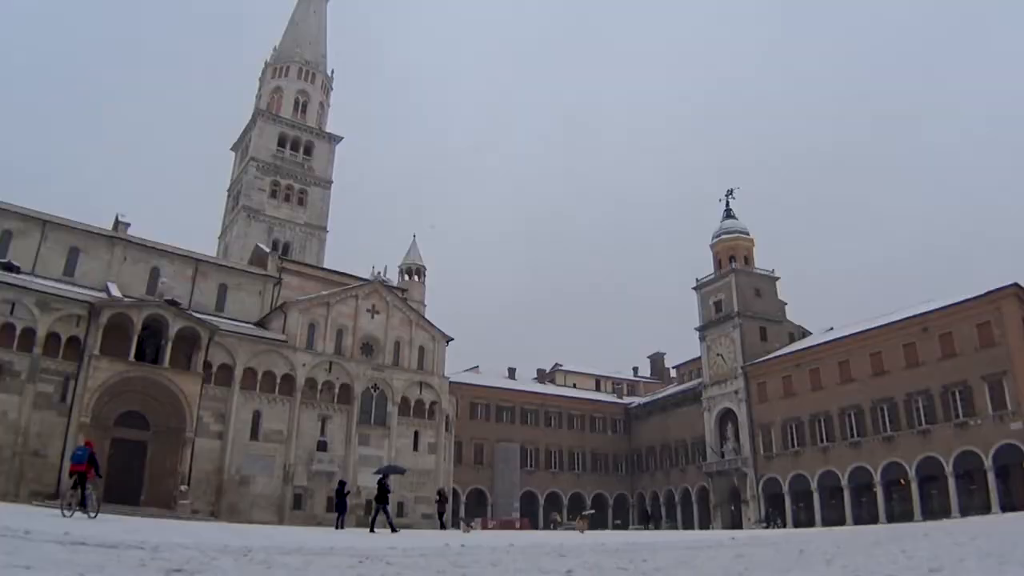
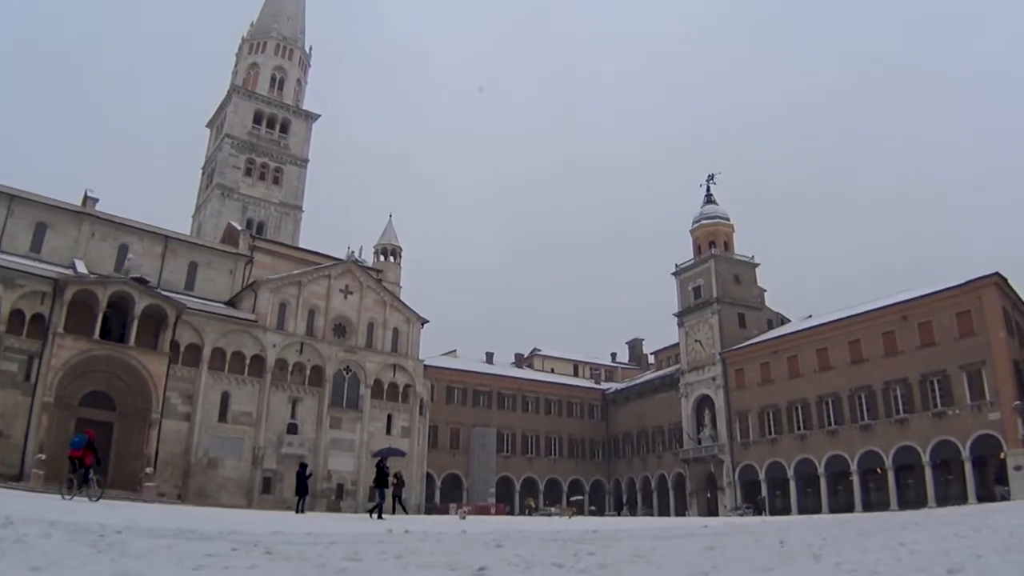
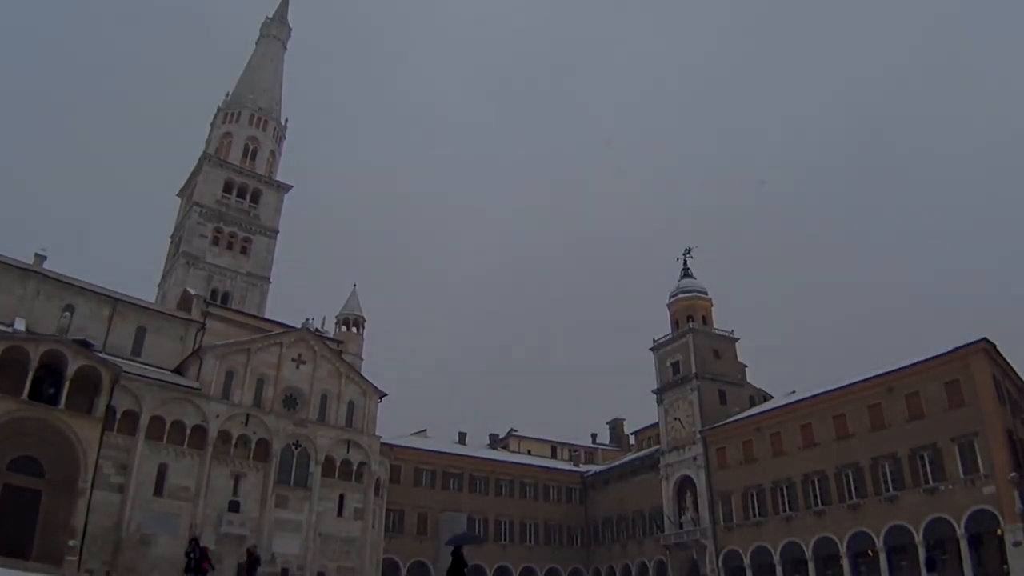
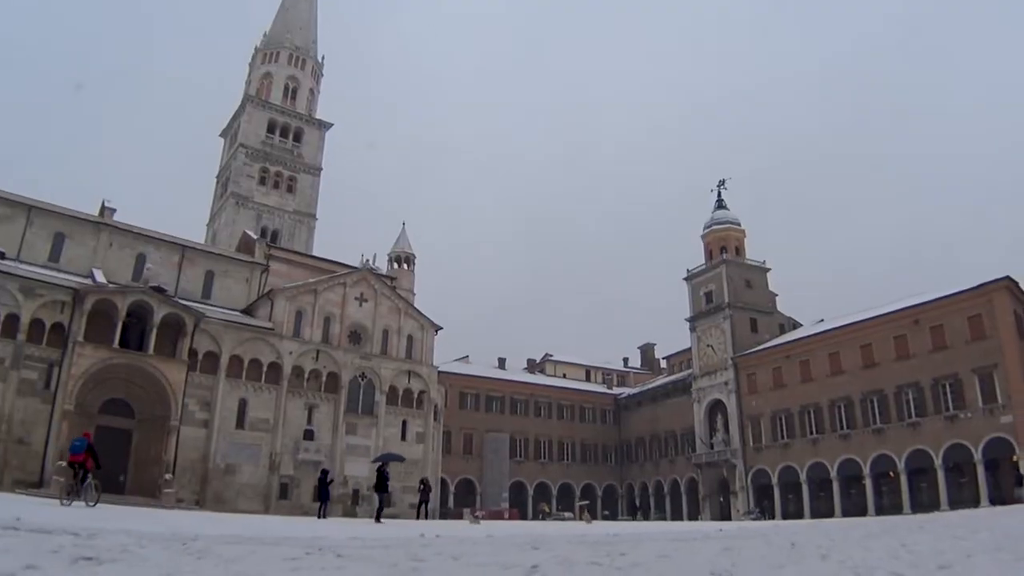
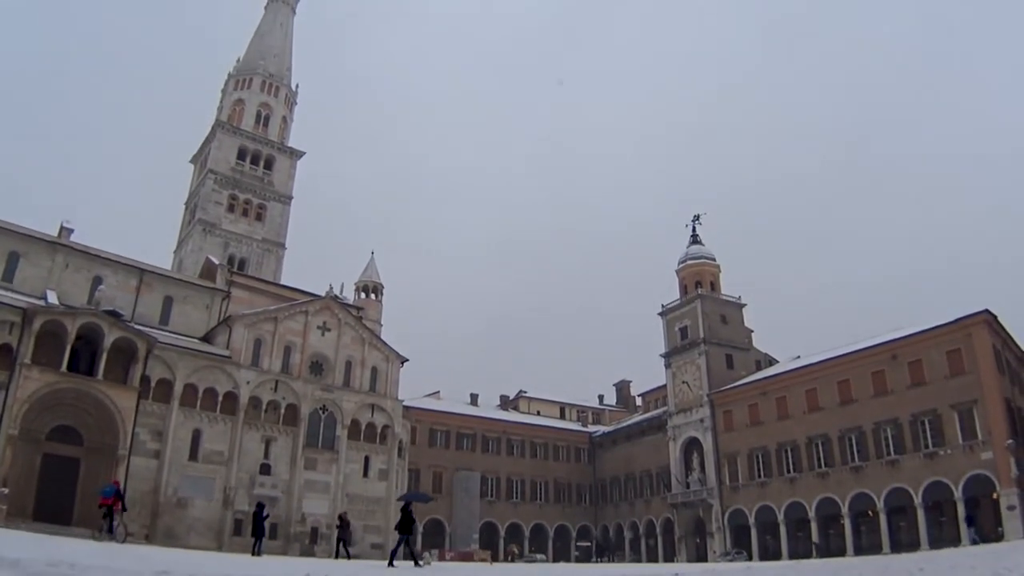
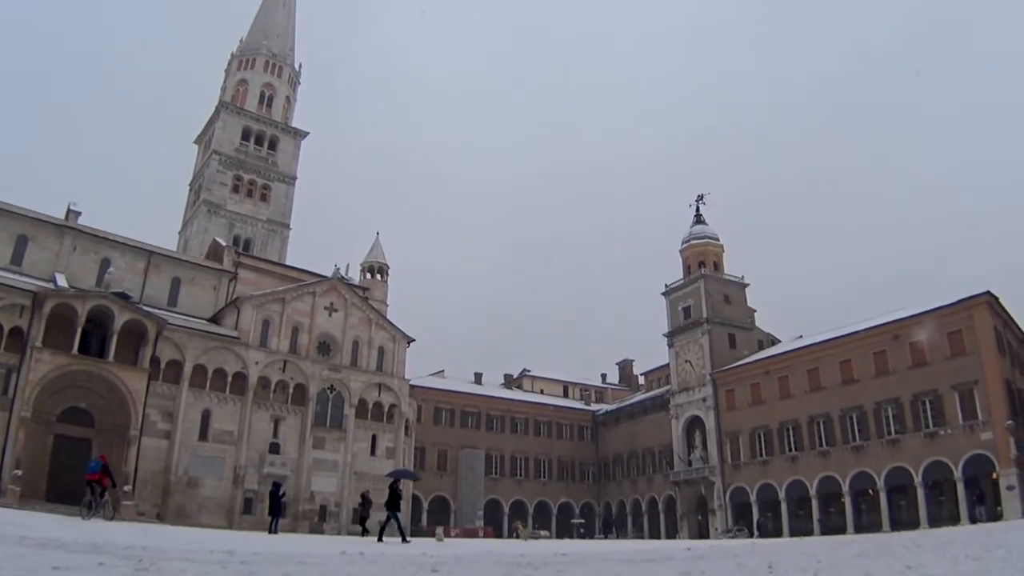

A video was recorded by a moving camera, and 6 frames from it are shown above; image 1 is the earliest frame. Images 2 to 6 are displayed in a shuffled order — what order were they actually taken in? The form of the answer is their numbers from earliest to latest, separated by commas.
4, 2, 6, 5, 3
